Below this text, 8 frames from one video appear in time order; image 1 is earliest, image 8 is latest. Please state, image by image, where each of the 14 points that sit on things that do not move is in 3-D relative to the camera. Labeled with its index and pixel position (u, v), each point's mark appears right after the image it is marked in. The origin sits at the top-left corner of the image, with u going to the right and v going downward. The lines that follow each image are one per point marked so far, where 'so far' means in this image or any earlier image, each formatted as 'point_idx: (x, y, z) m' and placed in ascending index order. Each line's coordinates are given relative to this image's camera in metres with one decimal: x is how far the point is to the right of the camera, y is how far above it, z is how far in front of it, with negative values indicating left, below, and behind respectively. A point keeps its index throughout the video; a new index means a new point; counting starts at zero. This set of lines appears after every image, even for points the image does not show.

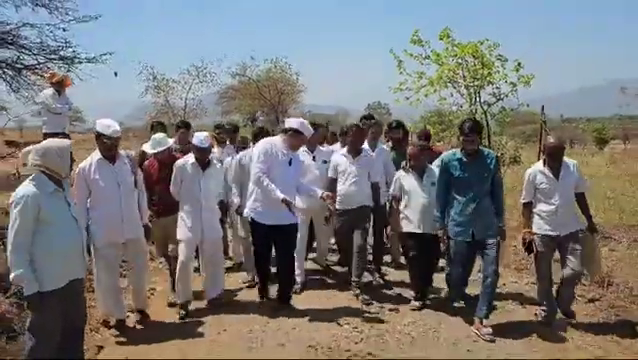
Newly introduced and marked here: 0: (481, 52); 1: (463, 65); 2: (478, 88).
0: (+4.3, +3.5, +15.2) m
1: (+3.8, +3.1, +15.5) m
2: (+4.3, +2.5, +15.5) m
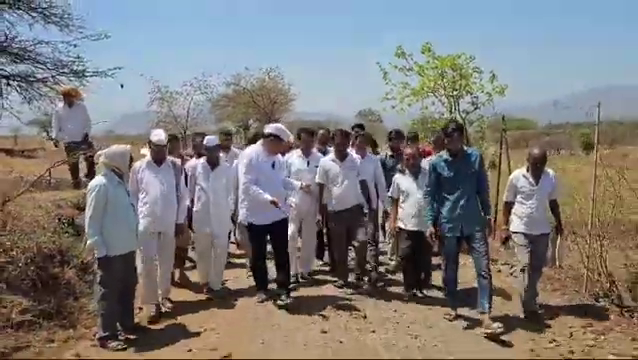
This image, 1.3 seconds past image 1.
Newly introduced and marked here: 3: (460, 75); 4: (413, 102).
0: (+4.3, +3.5, +16.6) m
1: (+3.8, +3.1, +16.8) m
2: (+4.3, +2.5, +16.9) m
3: (+4.3, +3.2, +16.7) m
4: (+3.1, +2.5, +17.6) m
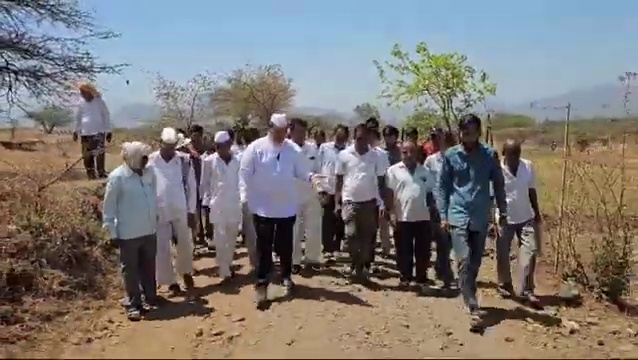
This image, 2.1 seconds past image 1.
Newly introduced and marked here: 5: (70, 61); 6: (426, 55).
0: (+4.2, +3.7, +17.3) m
1: (+3.8, +3.3, +17.6) m
2: (+4.2, +2.7, +17.6) m
3: (+4.2, +3.4, +17.5) m
4: (+3.0, +2.7, +18.3) m
5: (-7.8, +3.7, +17.2) m
6: (+3.5, +4.1, +17.9) m
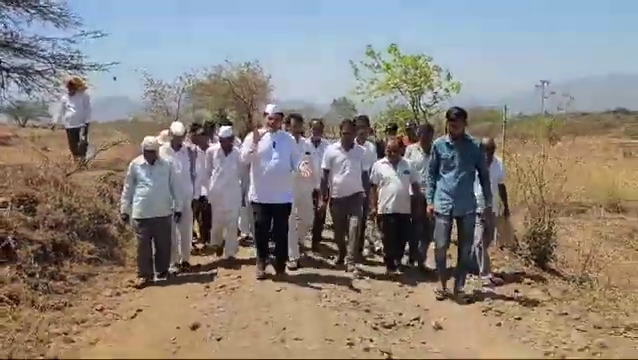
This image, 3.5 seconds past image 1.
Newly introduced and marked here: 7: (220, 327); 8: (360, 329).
0: (+3.5, +4.0, +18.8) m
1: (+3.0, +3.6, +19.1) m
2: (+3.4, +3.0, +19.1) m
3: (+3.5, +3.7, +19.0) m
4: (+2.2, +3.0, +19.7) m
5: (-8.5, +4.0, +18.2) m
6: (+2.7, +4.4, +19.4) m
7: (-0.9, -1.3, +5.0) m
8: (+0.4, -1.4, +5.2) m
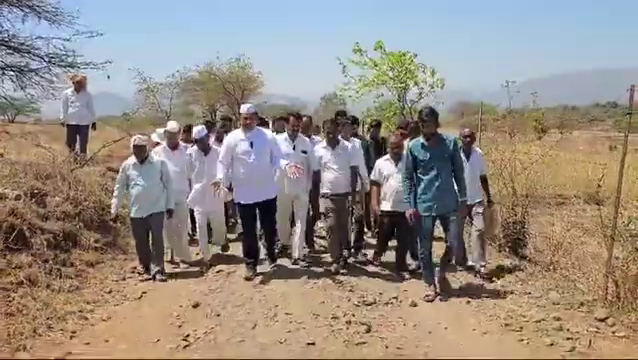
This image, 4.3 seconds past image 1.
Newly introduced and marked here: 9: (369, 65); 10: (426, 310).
0: (+3.1, +4.2, +19.4) m
1: (+2.6, +3.9, +19.7) m
2: (+3.1, +3.3, +19.8) m
3: (+3.1, +3.9, +19.6) m
4: (+1.8, +3.3, +20.3) m
5: (-8.9, +4.1, +18.6) m
6: (+2.3, +4.7, +20.0) m
7: (-1.0, -1.3, +5.6) m
8: (+0.3, -1.3, +5.8) m
9: (+1.8, +4.1, +19.5) m
10: (+1.2, -1.4, +5.9) m
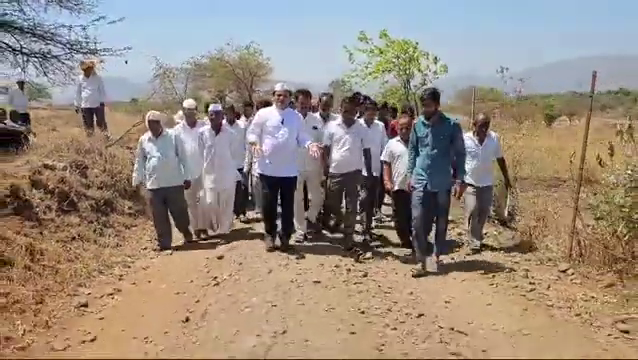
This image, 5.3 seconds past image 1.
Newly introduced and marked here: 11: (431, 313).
0: (+3.4, +4.8, +20.2) m
1: (+2.9, +4.5, +20.5) m
2: (+3.4, +3.9, +20.6) m
3: (+3.4, +4.5, +20.4) m
4: (+2.1, +3.9, +21.2) m
5: (-8.6, +4.8, +19.6) m
6: (+2.7, +5.3, +20.8) m
7: (-1.0, -0.9, +6.7) m
8: (+0.3, -1.0, +6.8) m
9: (+2.1, +4.7, +20.4) m
10: (+1.2, -1.1, +6.9) m
11: (+1.0, -1.2, +4.9) m
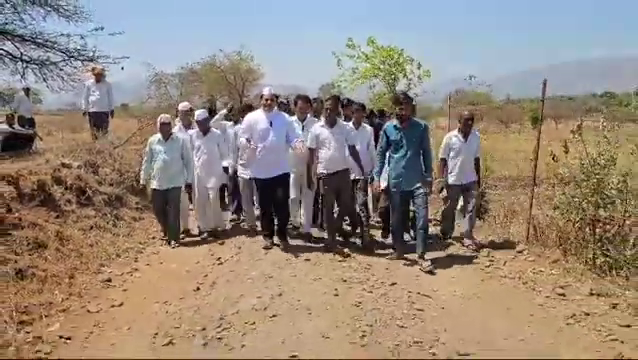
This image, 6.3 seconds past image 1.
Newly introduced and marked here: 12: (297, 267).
0: (+3.0, +4.8, +21.2) m
1: (+2.5, +4.5, +21.5) m
2: (+3.0, +3.9, +21.6) m
3: (+3.0, +4.5, +21.4) m
4: (+1.7, +3.9, +22.2) m
5: (-9.0, +4.7, +20.4) m
6: (+2.2, +5.3, +21.8) m
7: (-1.1, -0.9, +7.6) m
8: (+0.2, -0.9, +7.7) m
9: (+1.7, +4.7, +21.4) m
10: (+1.1, -1.0, +7.9) m
11: (+0.9, -1.1, +5.8) m
12: (-0.2, -0.9, +6.0) m
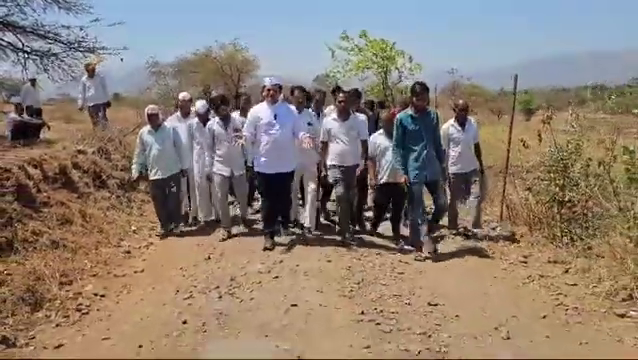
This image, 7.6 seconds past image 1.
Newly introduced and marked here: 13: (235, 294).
0: (+2.7, +5.3, +22.0) m
1: (+2.3, +5.0, +22.3) m
2: (+2.7, +4.4, +22.4) m
3: (+2.7, +5.0, +22.2) m
4: (+1.5, +4.4, +23.0) m
5: (-9.2, +5.2, +21.1) m
6: (+2.0, +5.8, +22.6) m
7: (-1.2, -0.6, +8.4) m
8: (+0.1, -0.7, +8.5) m
9: (+1.4, +5.2, +22.1) m
10: (+1.0, -0.8, +8.7) m
11: (+0.8, -0.9, +6.7) m
12: (-0.3, -0.7, +6.8) m
13: (-0.8, -1.1, +5.3) m
